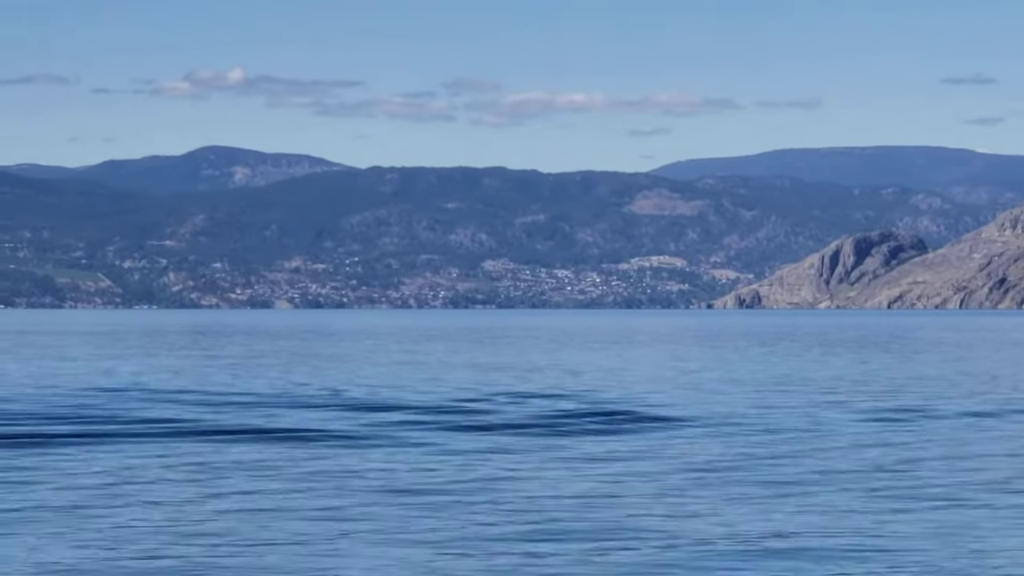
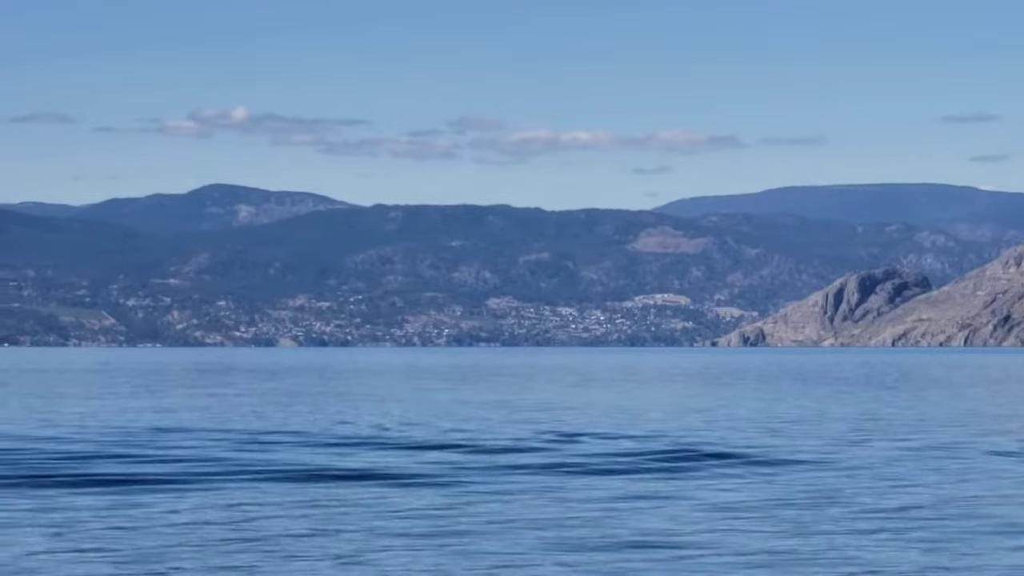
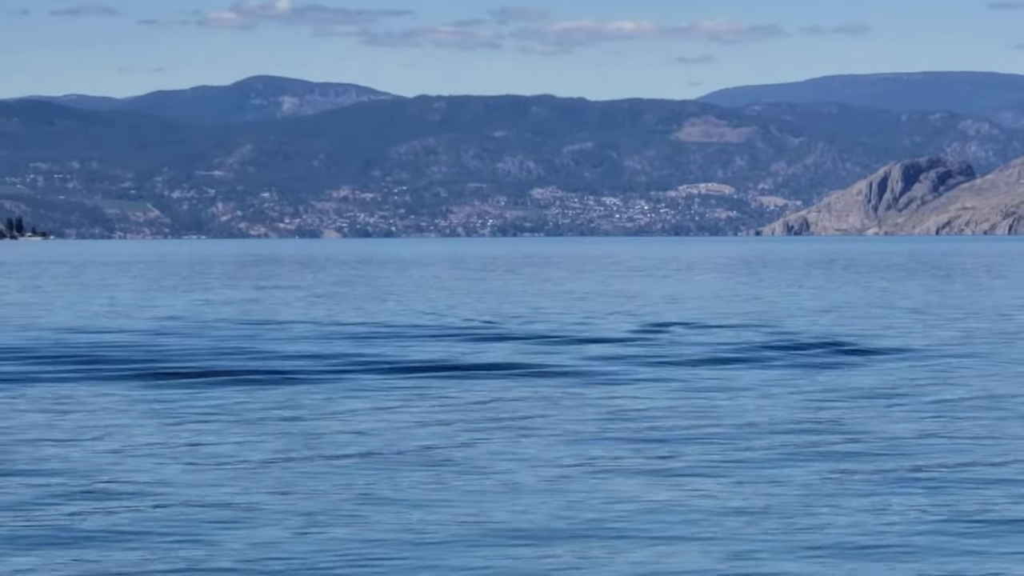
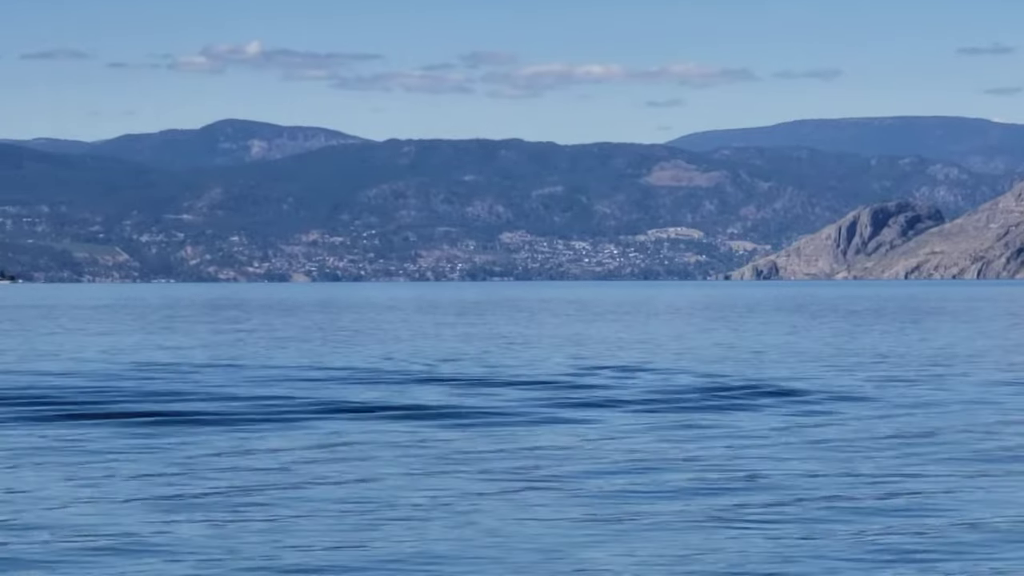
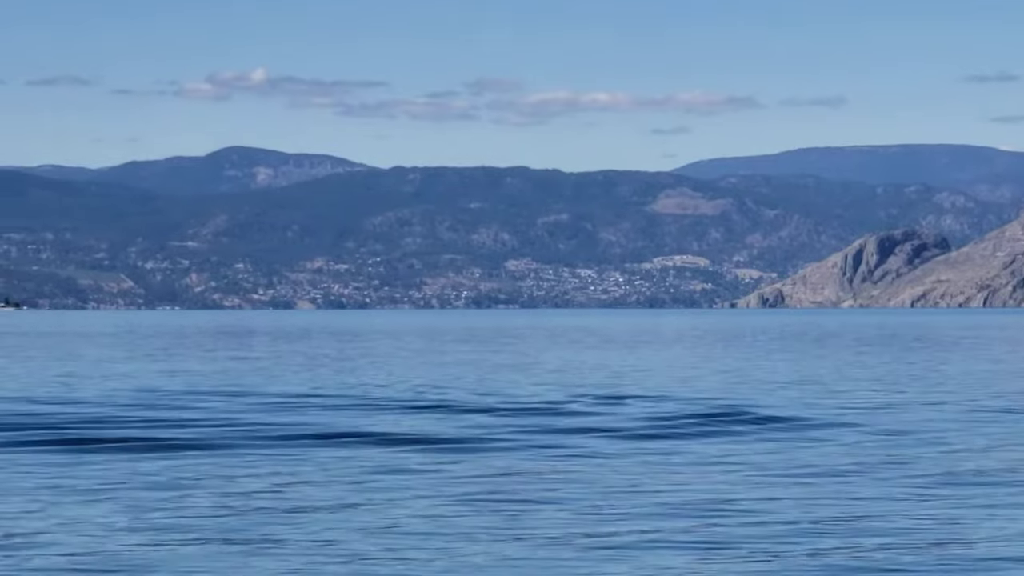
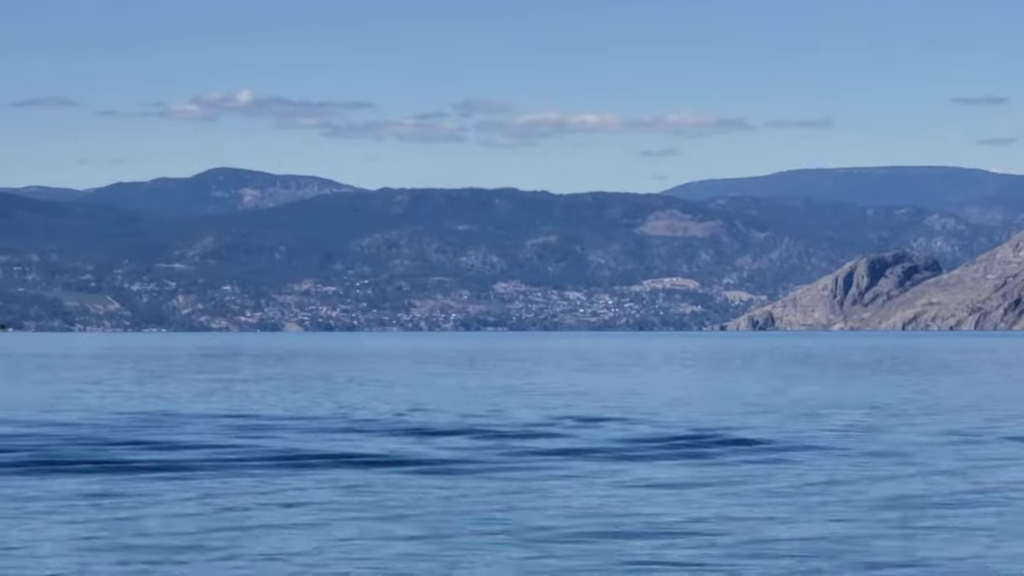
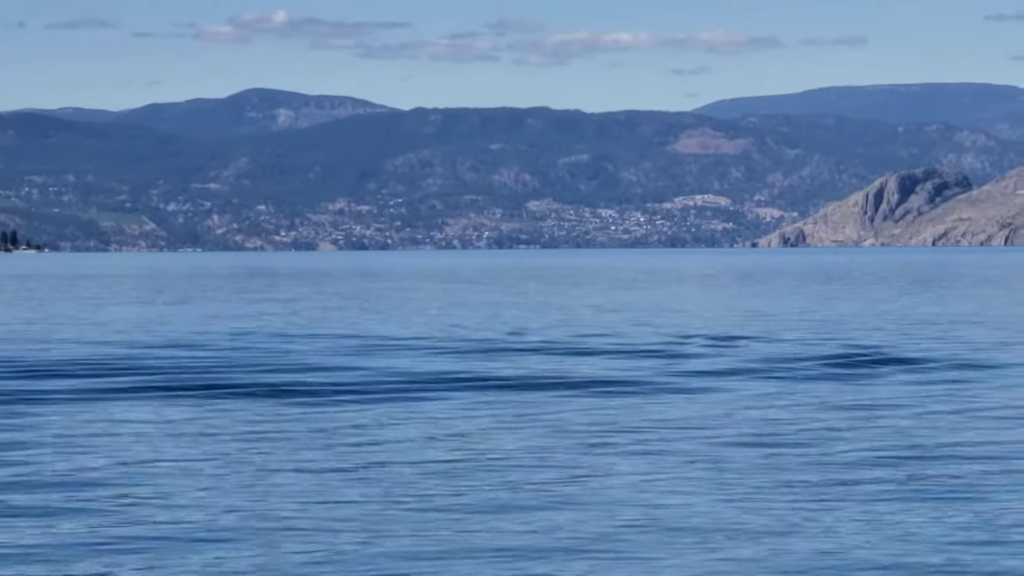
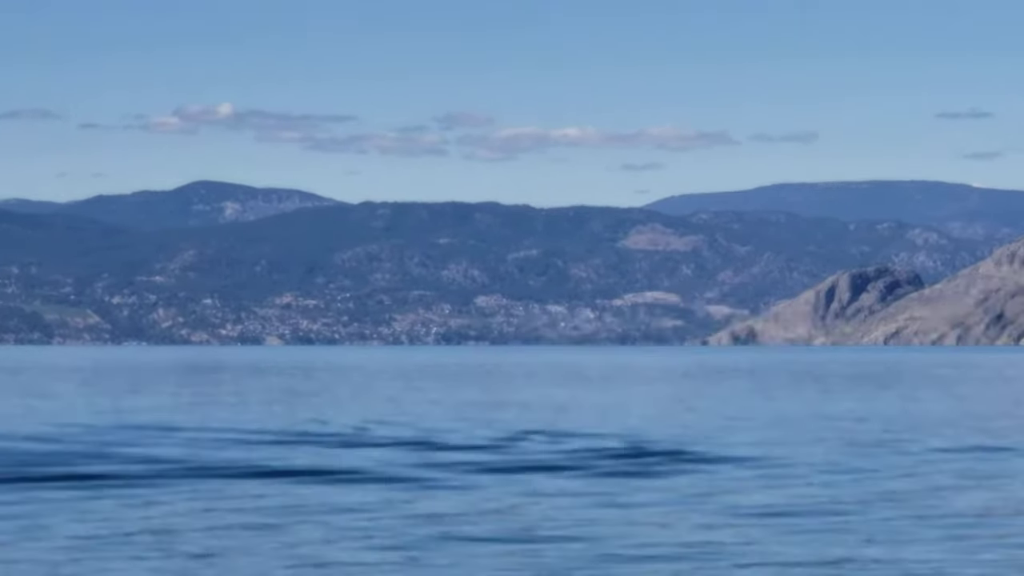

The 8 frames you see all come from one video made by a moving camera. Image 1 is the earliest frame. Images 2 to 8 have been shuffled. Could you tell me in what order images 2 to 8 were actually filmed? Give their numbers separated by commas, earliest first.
8, 2, 6, 5, 4, 3, 7
